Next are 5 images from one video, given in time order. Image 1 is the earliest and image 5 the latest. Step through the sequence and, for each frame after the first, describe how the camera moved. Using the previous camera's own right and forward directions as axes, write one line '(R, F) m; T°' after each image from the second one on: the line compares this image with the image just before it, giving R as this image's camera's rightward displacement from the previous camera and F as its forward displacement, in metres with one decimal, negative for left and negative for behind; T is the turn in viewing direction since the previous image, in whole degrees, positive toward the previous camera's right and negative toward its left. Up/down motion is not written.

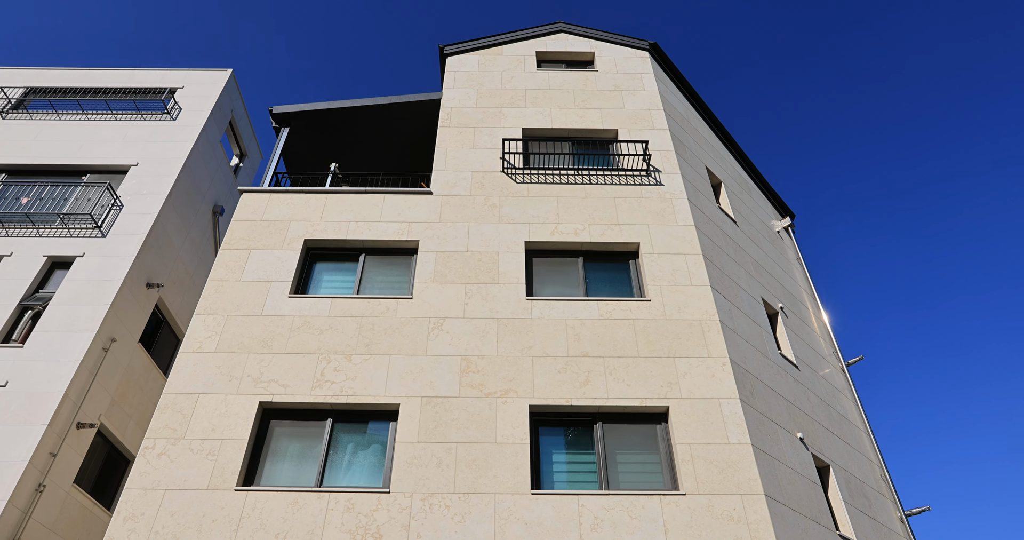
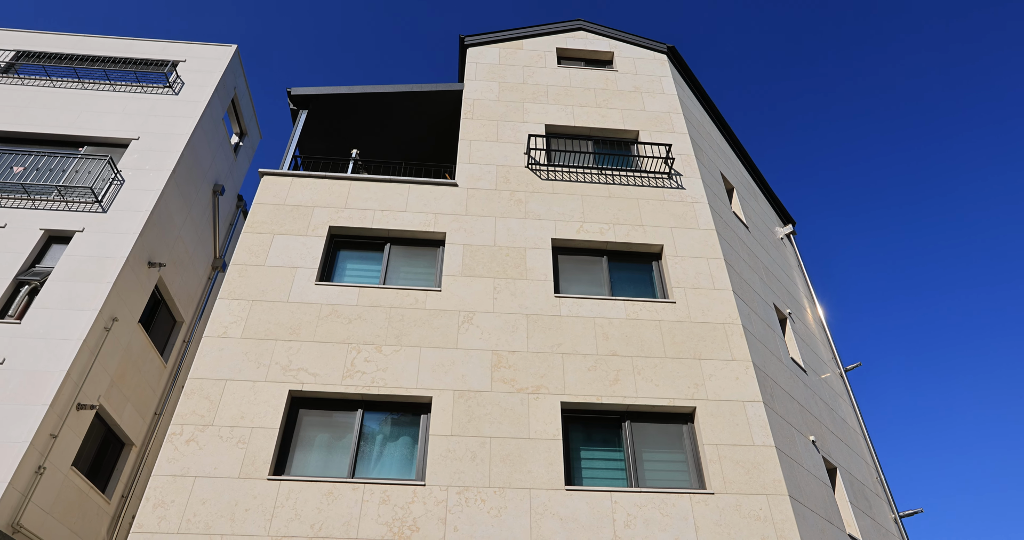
(-1.0, 0.0) m; +3°
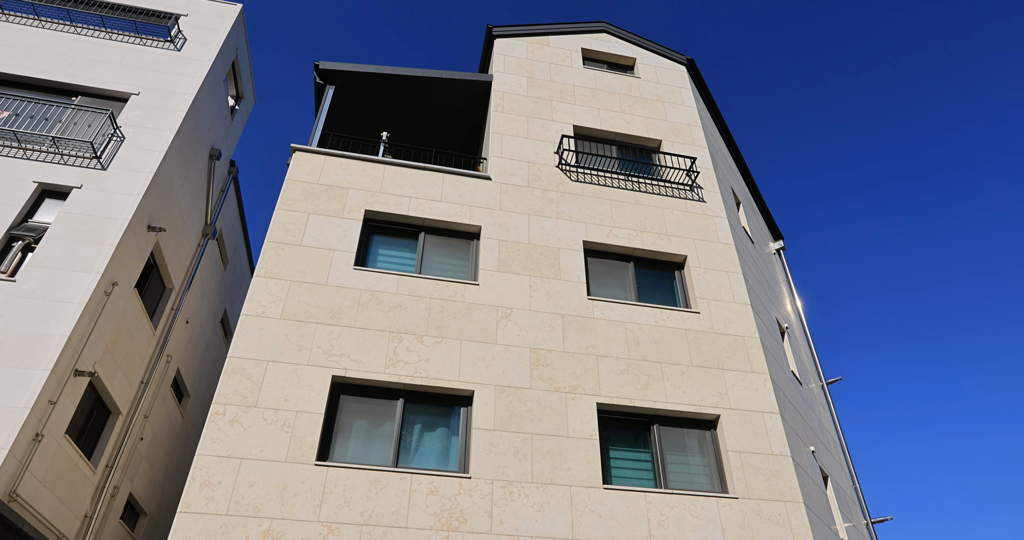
(-1.6, -0.1) m; +5°
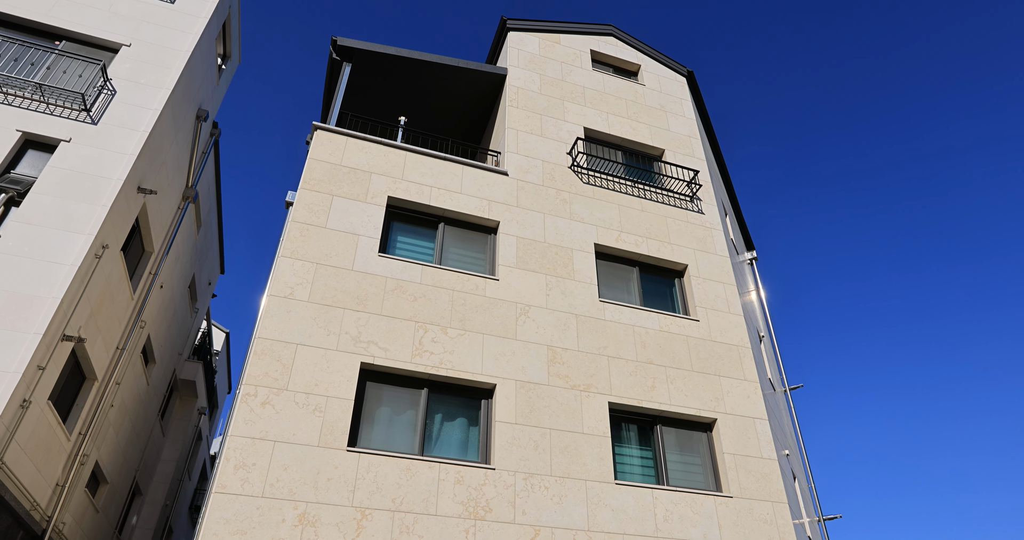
(-1.5, -0.2) m; +6°
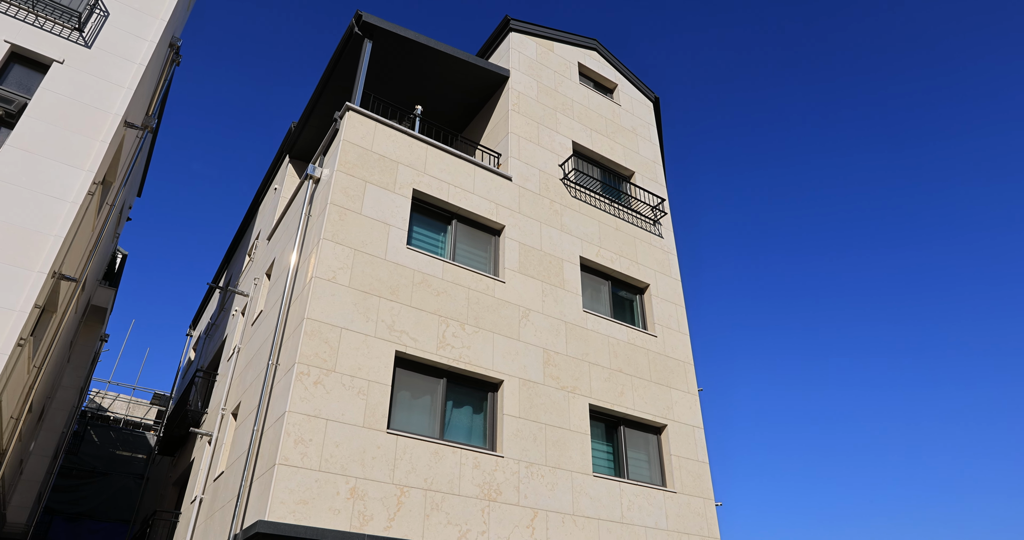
(-2.8, -0.9) m; +12°
